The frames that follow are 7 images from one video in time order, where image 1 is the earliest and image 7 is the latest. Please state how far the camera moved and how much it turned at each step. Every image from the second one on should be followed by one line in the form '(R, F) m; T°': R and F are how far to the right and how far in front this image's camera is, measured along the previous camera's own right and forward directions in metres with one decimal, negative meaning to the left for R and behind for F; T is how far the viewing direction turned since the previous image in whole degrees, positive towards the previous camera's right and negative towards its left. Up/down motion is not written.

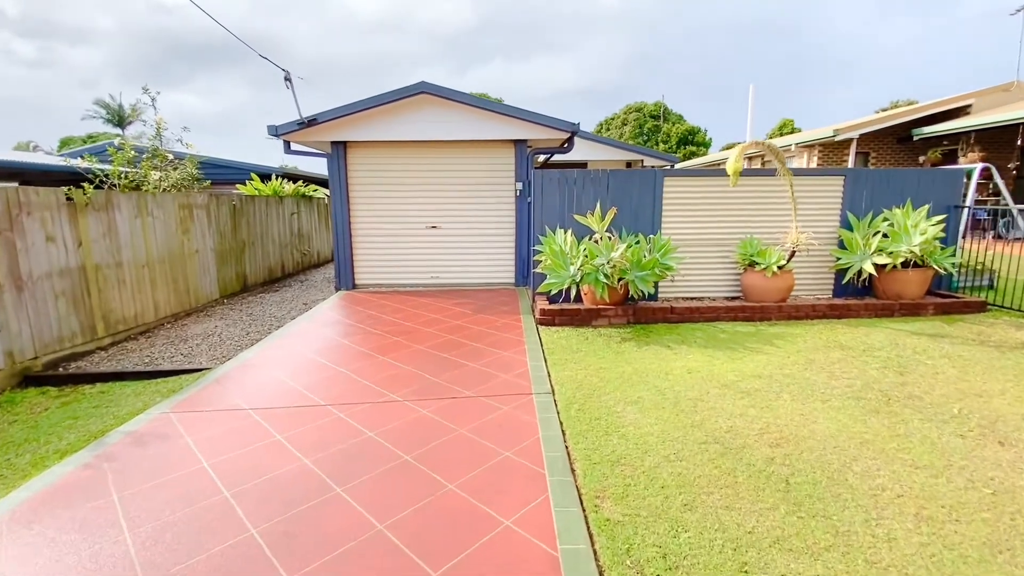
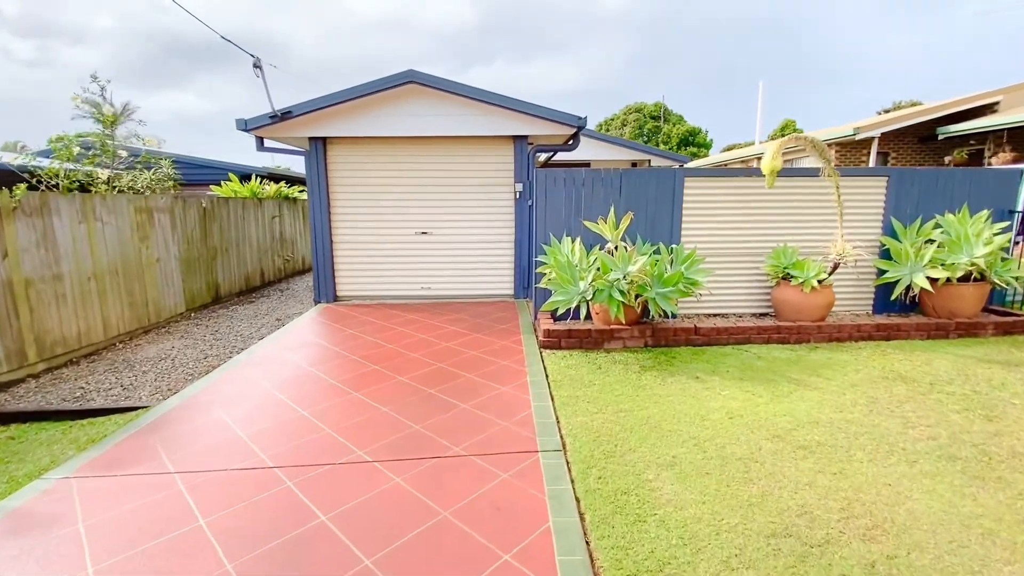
(0.0, +0.8) m; 0°
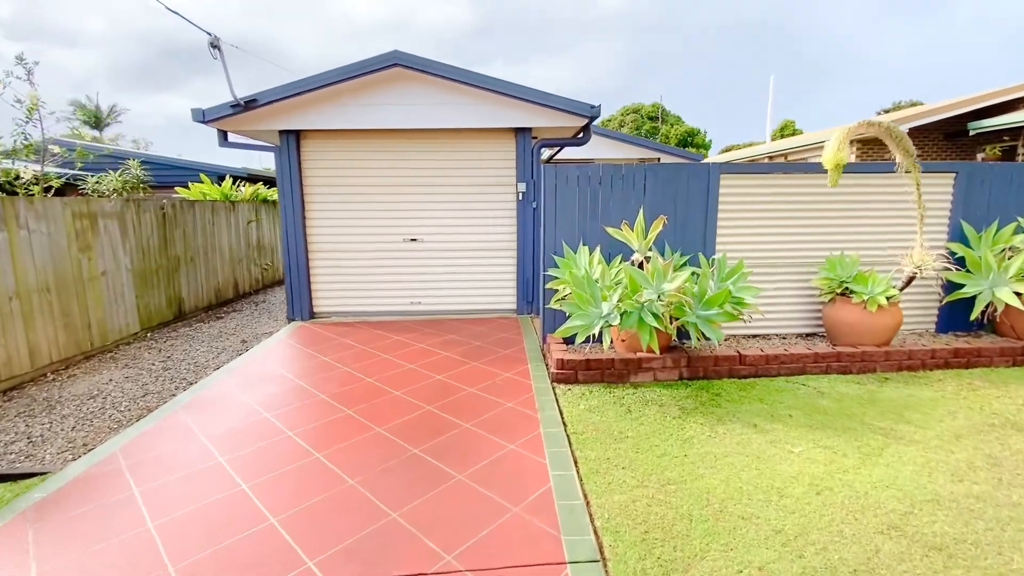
(-0.1, +0.9) m; 0°
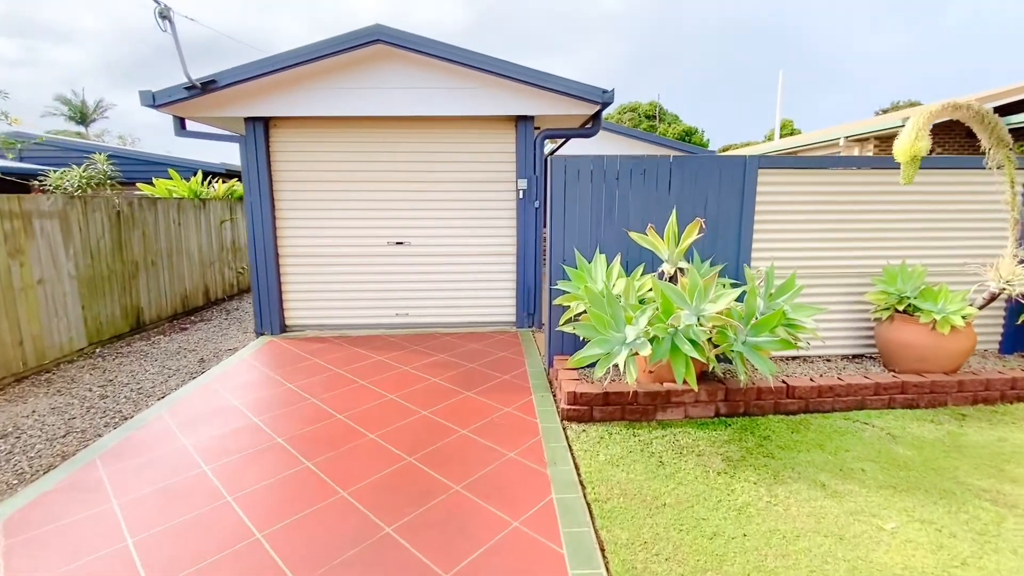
(0.0, +0.7) m; +1°
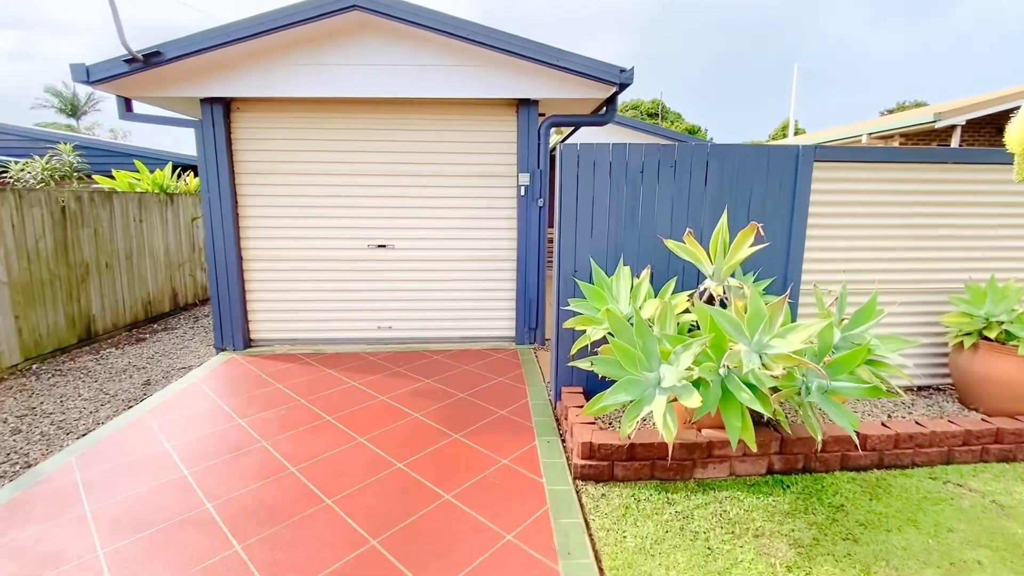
(0.0, +0.7) m; 0°
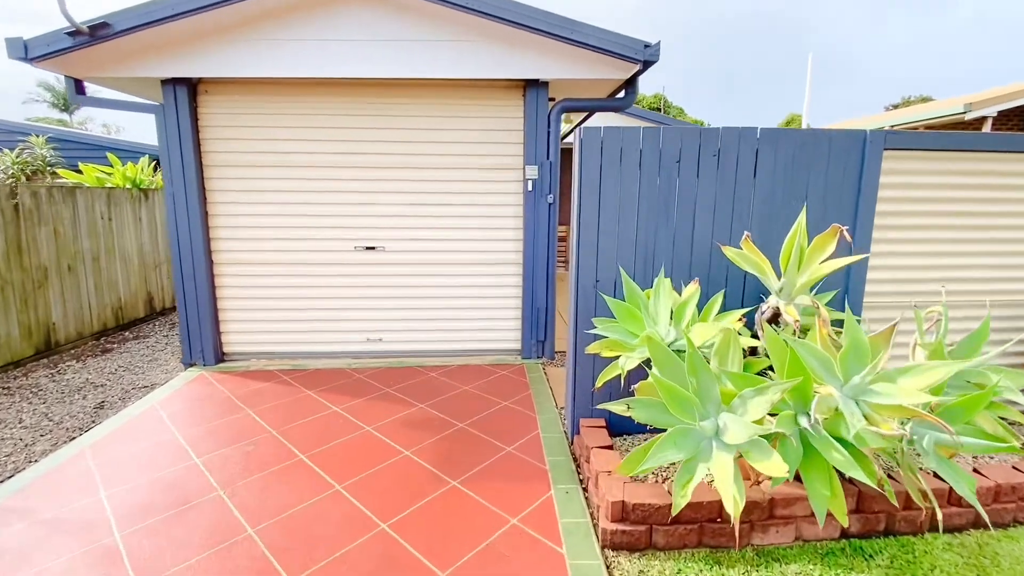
(-0.1, +0.5) m; 0°
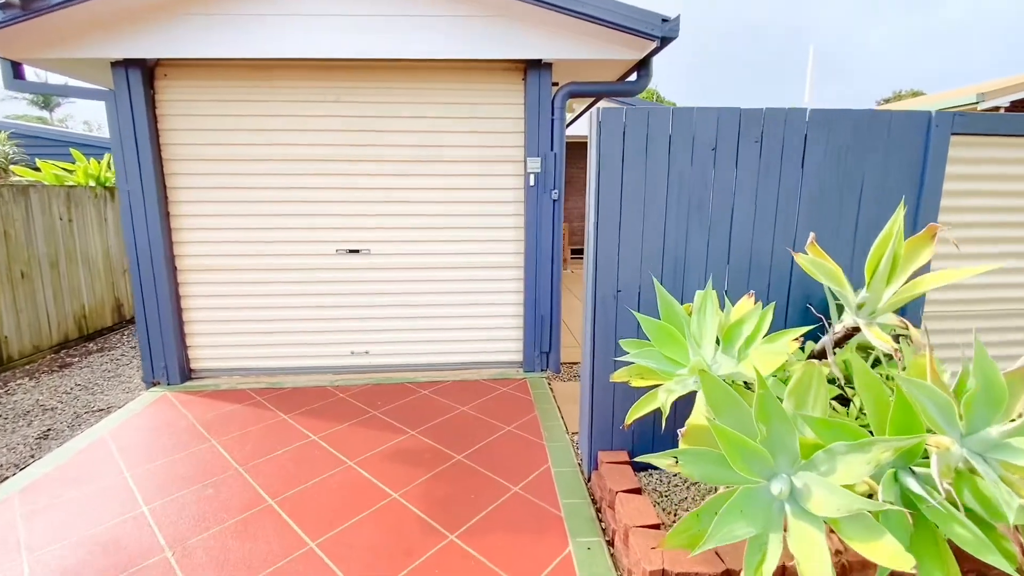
(-0.1, +0.4) m; +1°
